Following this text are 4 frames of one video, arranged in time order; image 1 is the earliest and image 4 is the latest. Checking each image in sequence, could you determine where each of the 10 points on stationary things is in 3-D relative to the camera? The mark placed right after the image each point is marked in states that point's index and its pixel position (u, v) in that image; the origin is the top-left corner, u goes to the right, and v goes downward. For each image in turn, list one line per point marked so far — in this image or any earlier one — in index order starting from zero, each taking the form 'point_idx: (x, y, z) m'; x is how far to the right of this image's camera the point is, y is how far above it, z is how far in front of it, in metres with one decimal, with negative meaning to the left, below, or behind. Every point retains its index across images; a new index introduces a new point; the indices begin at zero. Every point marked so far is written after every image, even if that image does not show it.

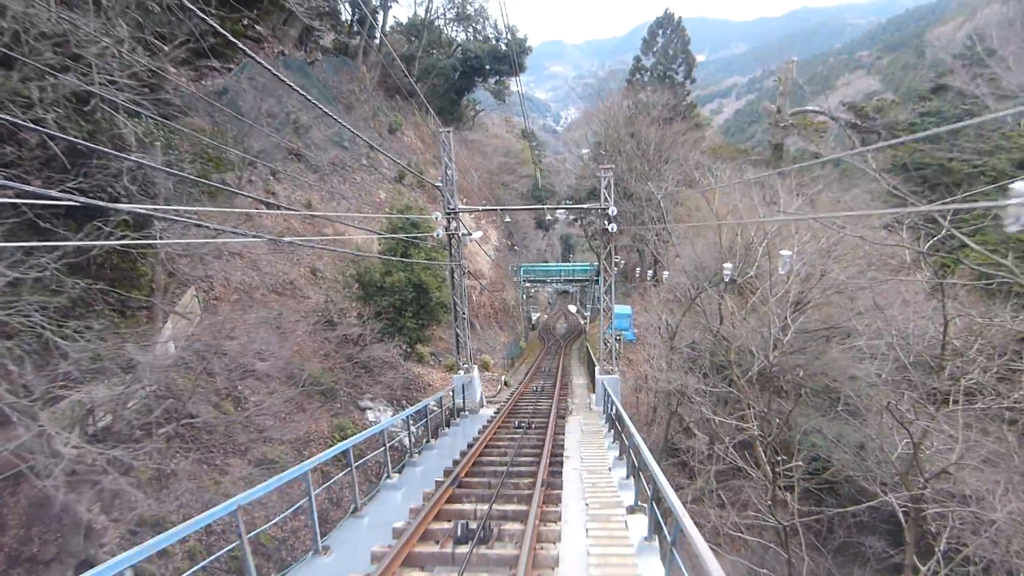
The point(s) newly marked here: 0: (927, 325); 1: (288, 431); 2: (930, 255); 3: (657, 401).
0: (+3.9, -0.4, +8.3) m
1: (-2.2, -1.4, +8.7) m
2: (+3.6, +0.2, +7.7) m
3: (+2.0, -1.5, +12.1) m
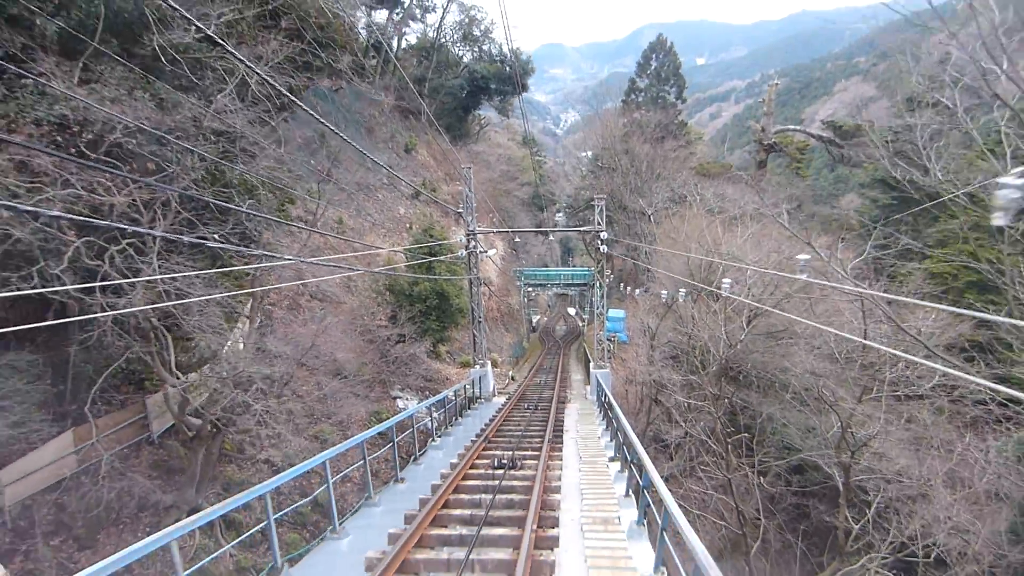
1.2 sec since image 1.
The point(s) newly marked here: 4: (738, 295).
0: (+4.0, -0.5, +10.2) m
1: (-2.1, -1.5, +10.6) m
2: (+3.8, +0.1, +9.6) m
3: (+2.1, -1.7, +14.0) m
4: (+3.1, -0.1, +12.1) m
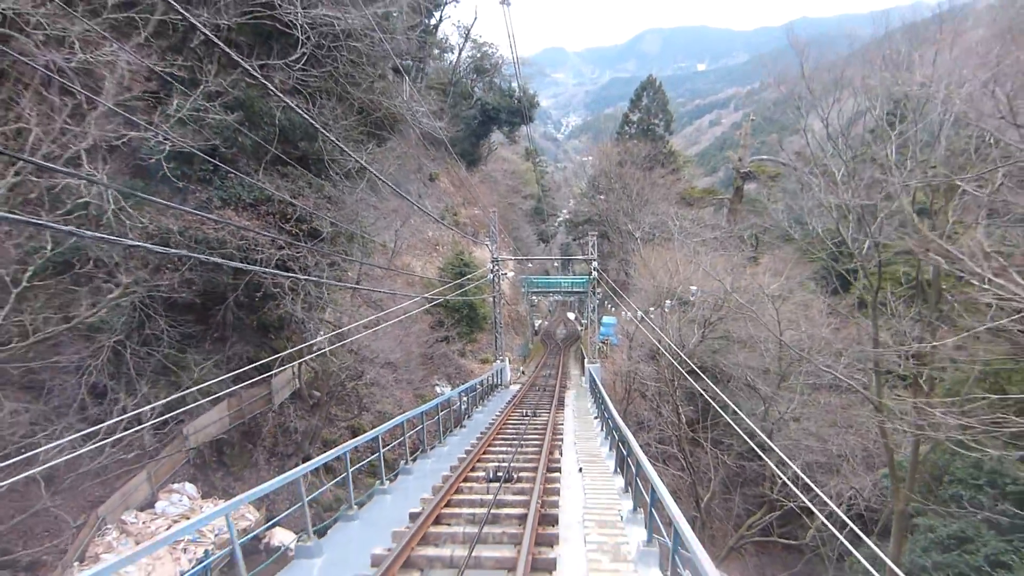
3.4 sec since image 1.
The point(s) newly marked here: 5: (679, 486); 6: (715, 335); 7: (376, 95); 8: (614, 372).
0: (+4.2, -0.7, +13.8) m
1: (-1.9, -1.7, +14.1) m
2: (+4.0, -0.1, +13.2) m
3: (+2.3, -1.9, +17.5) m
4: (+3.3, -0.4, +15.6) m
5: (+3.0, -3.5, +15.7) m
6: (+3.5, -0.8, +15.5) m
7: (-1.6, +2.2, +10.1) m
8: (+2.2, -1.8, +18.7) m
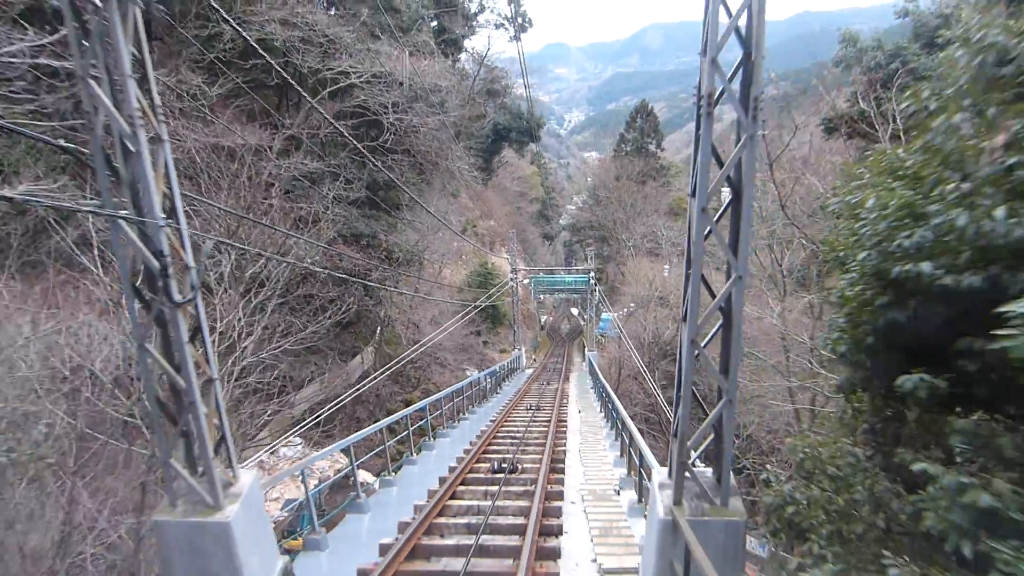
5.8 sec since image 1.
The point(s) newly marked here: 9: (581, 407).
0: (+4.5, -0.8, +17.7) m
1: (-1.5, -1.8, +18.1) m
2: (+4.3, -0.2, +17.1) m
3: (+2.6, -2.0, +21.5) m
4: (+3.6, -0.4, +19.6) m
5: (+3.3, -3.6, +19.6) m
6: (+3.9, -0.9, +19.4) m
7: (-1.3, +2.1, +14.1) m
8: (+2.5, -1.8, +22.7) m
9: (+1.3, -2.1, +16.9) m
